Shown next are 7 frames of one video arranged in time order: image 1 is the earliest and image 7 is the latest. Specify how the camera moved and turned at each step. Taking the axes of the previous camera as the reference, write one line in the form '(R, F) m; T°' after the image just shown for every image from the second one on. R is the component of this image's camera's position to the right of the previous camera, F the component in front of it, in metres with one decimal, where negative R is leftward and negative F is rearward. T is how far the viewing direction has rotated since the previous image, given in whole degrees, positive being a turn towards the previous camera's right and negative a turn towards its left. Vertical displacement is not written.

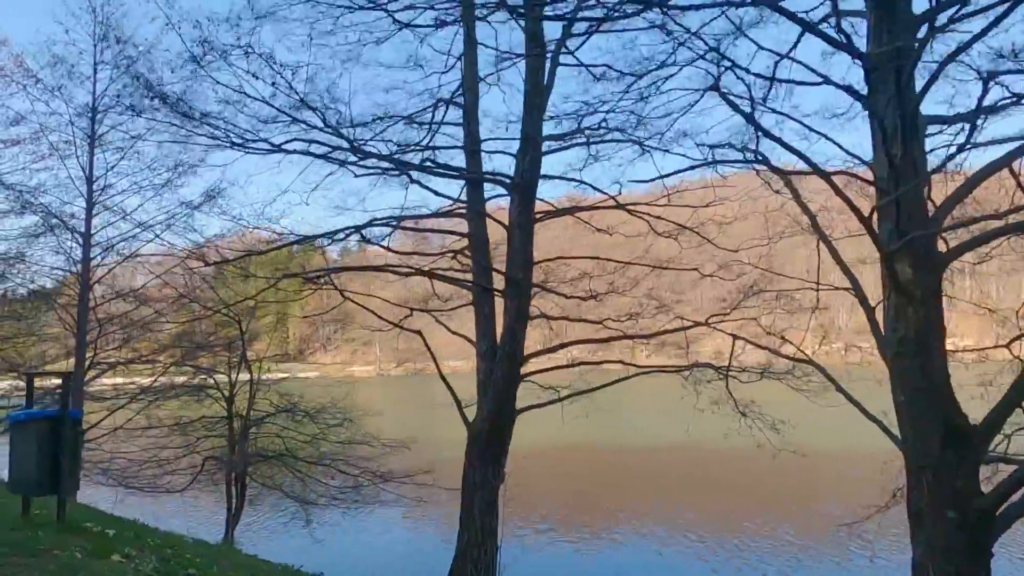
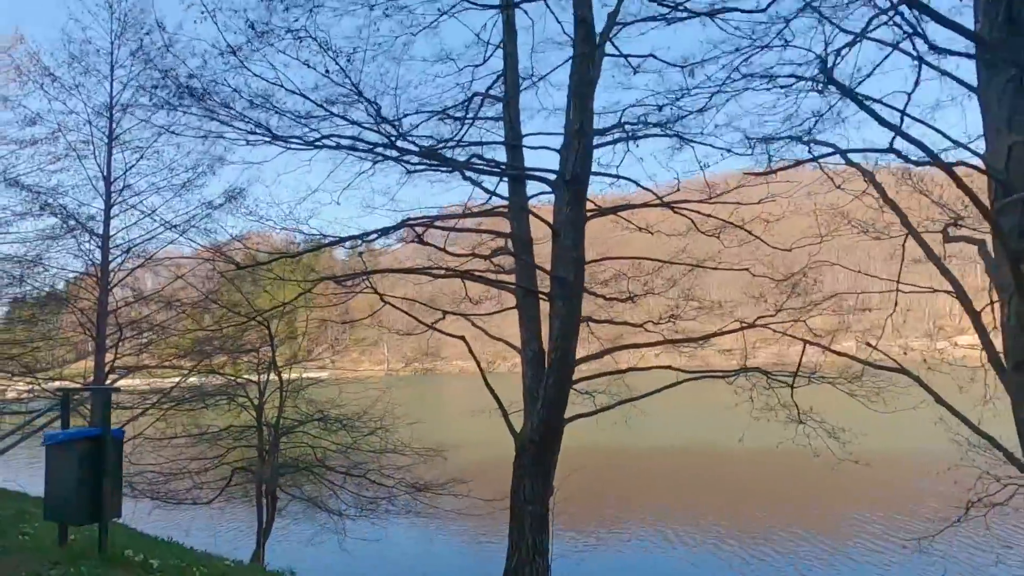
(-0.4, +0.4) m; -1°
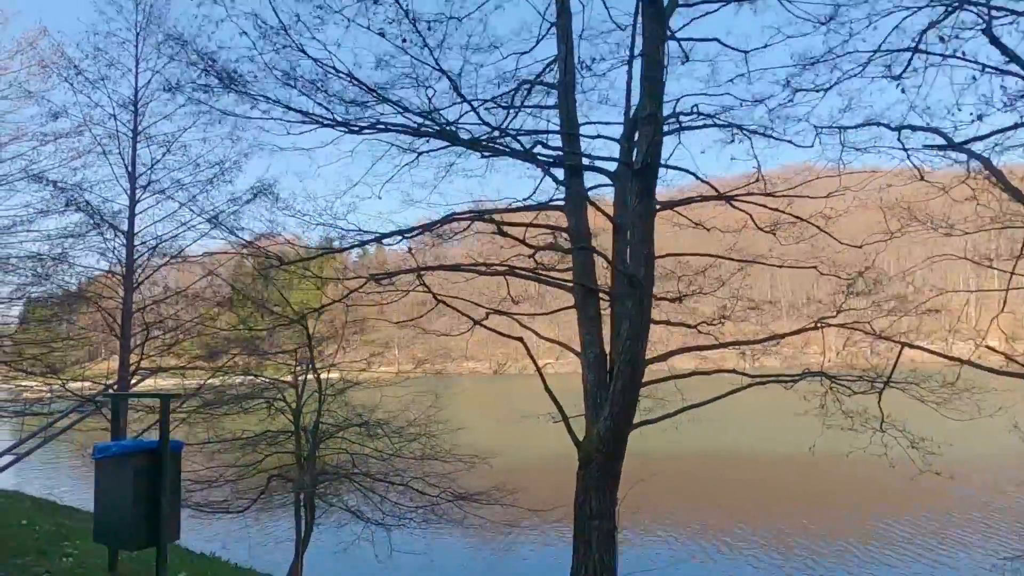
(-0.5, +0.4) m; -1°
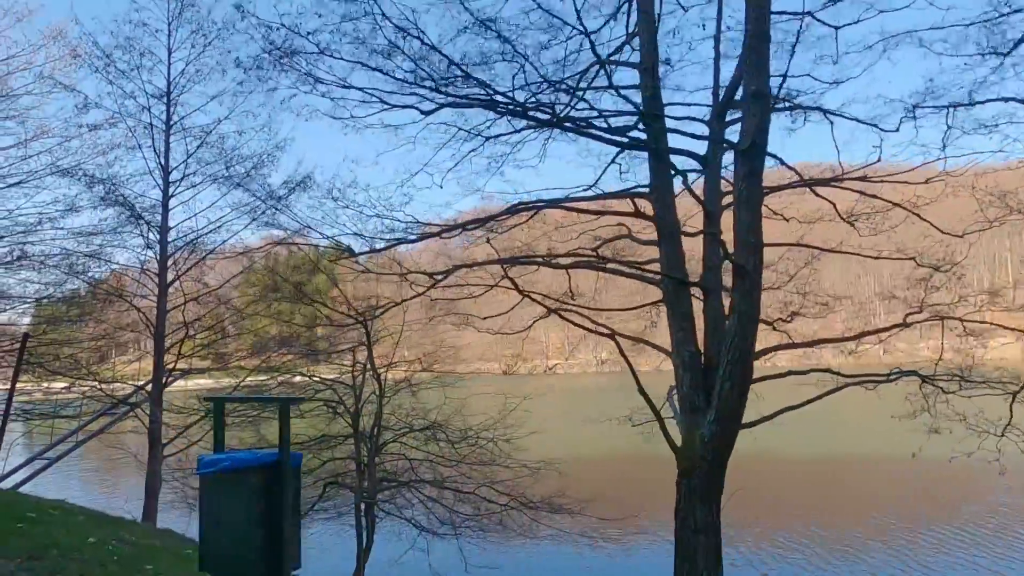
(-0.7, +0.5) m; -1°
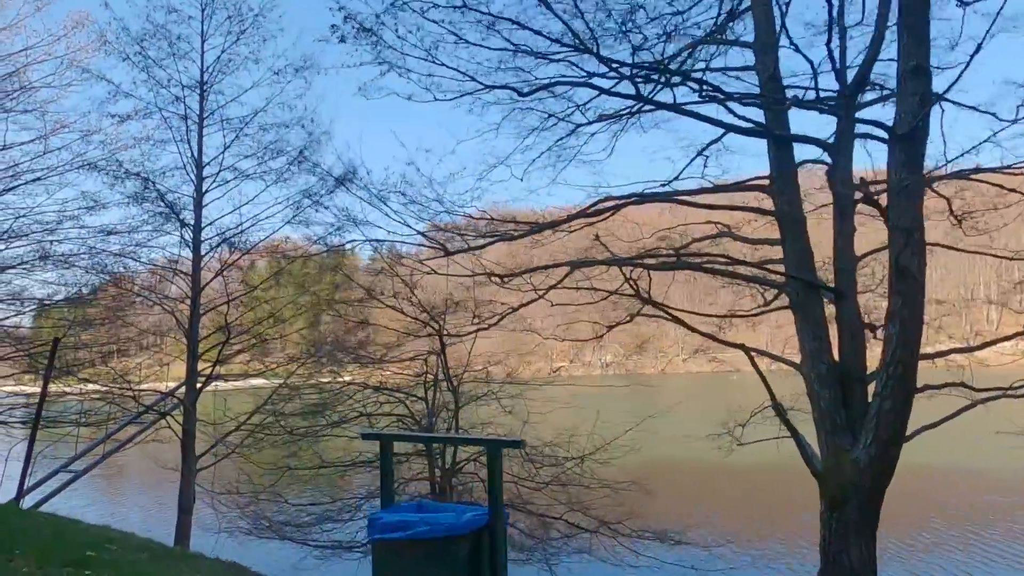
(-0.9, +0.7) m; 0°
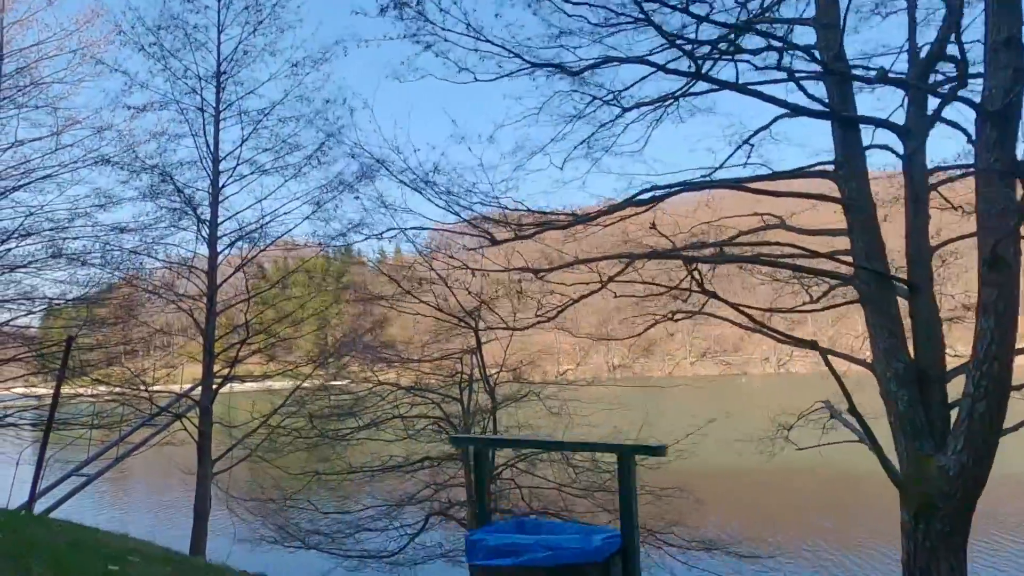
(-0.3, +0.4) m; 0°
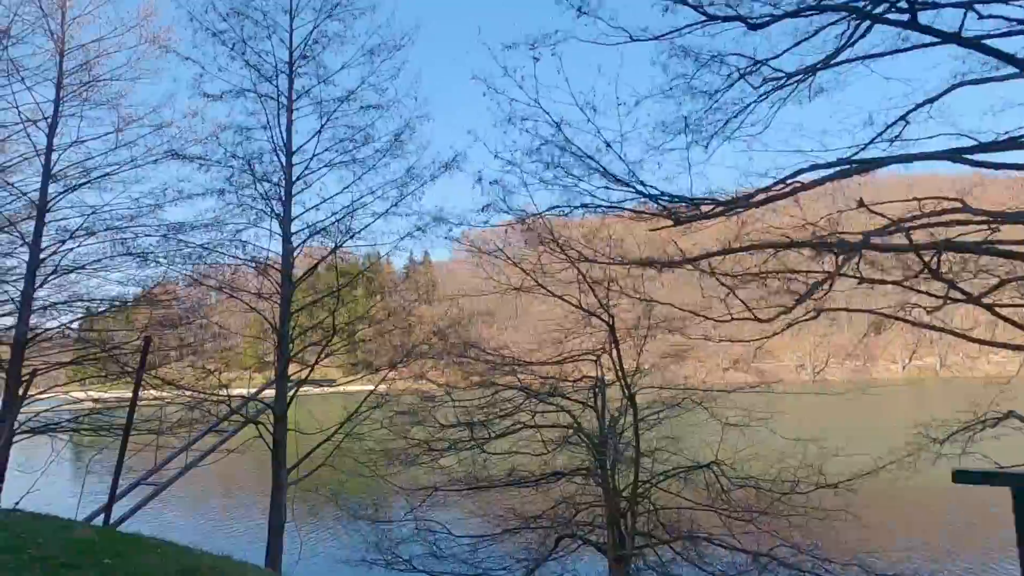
(-1.0, +0.7) m; -2°
